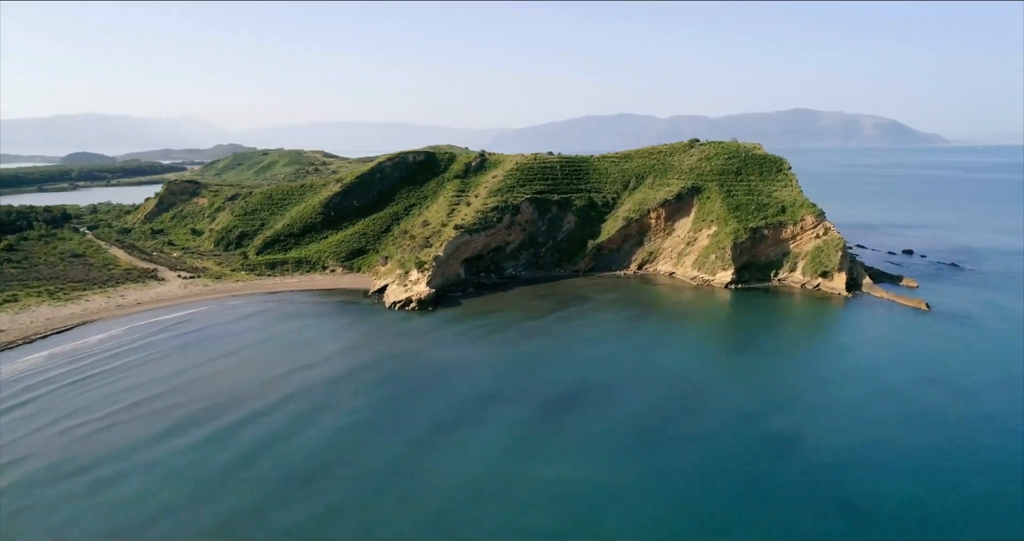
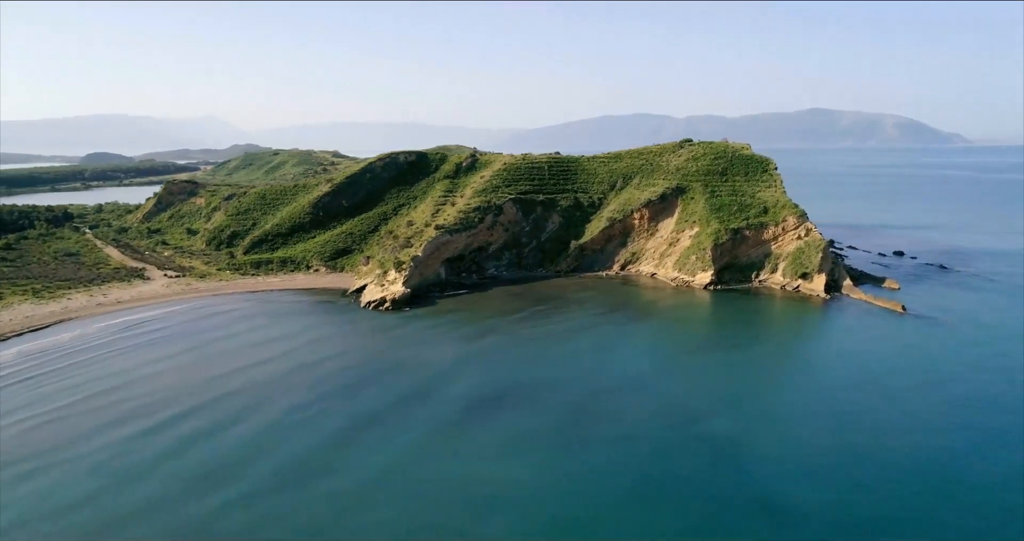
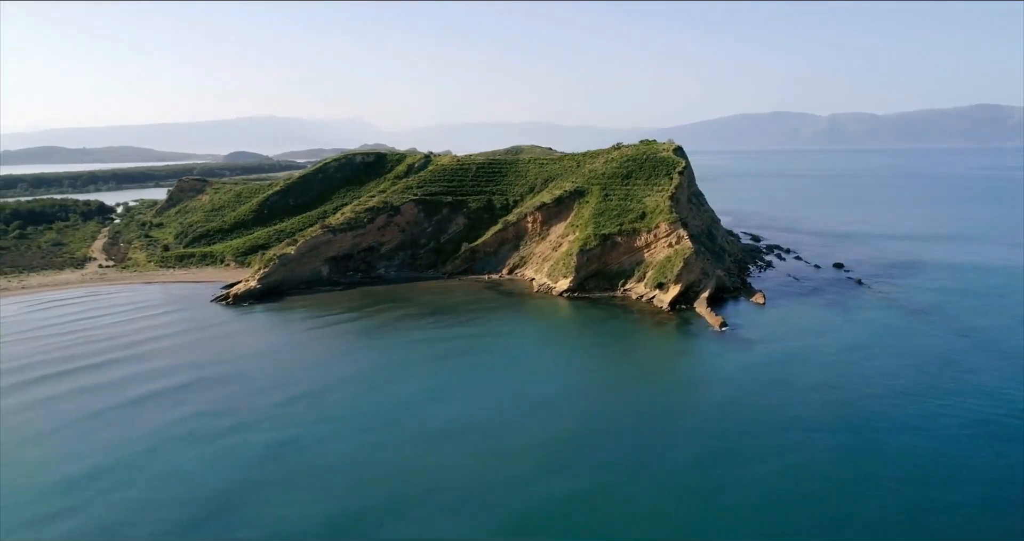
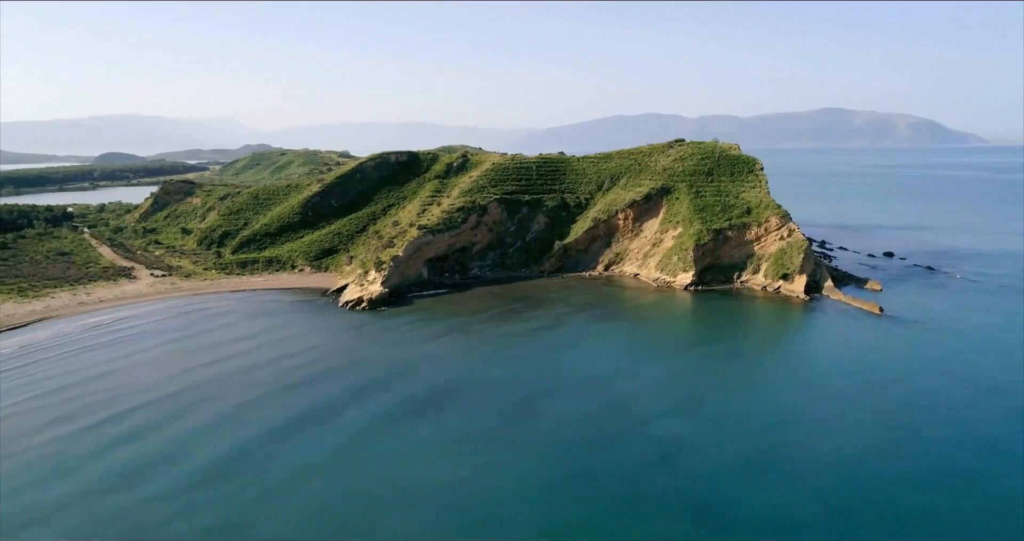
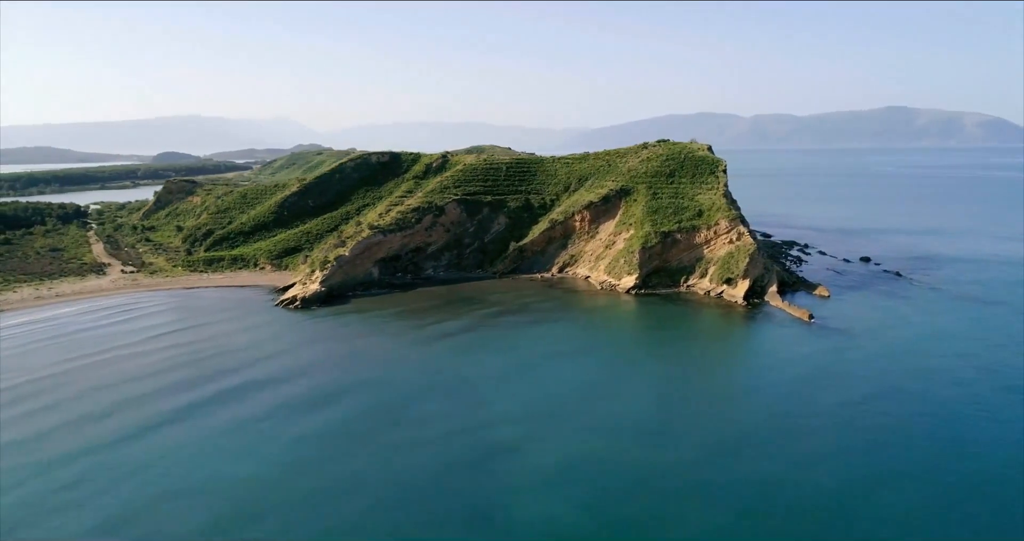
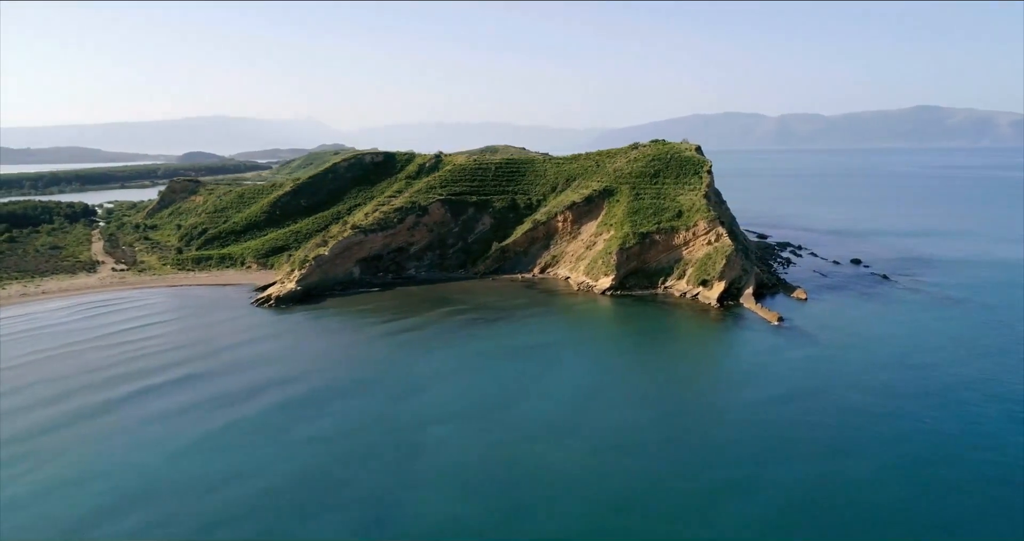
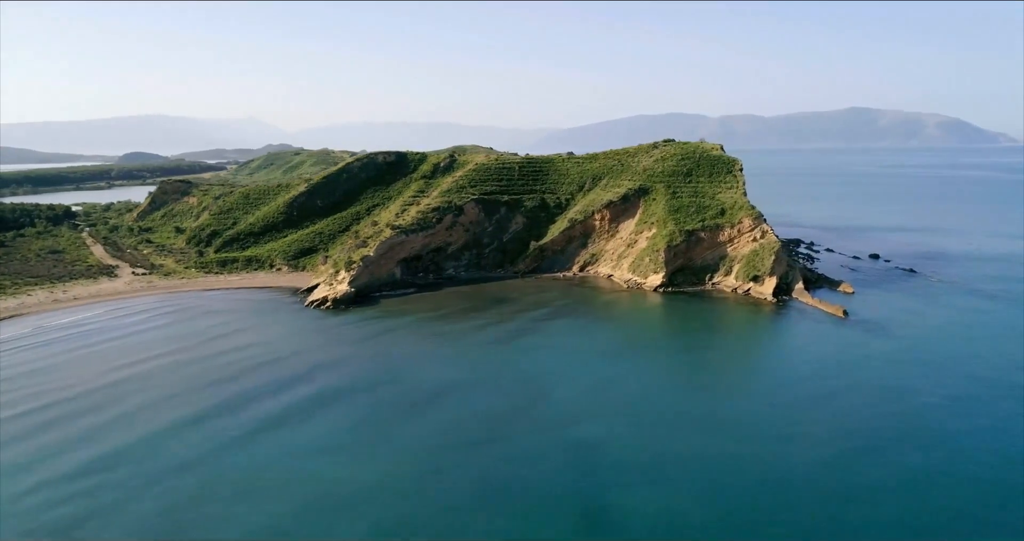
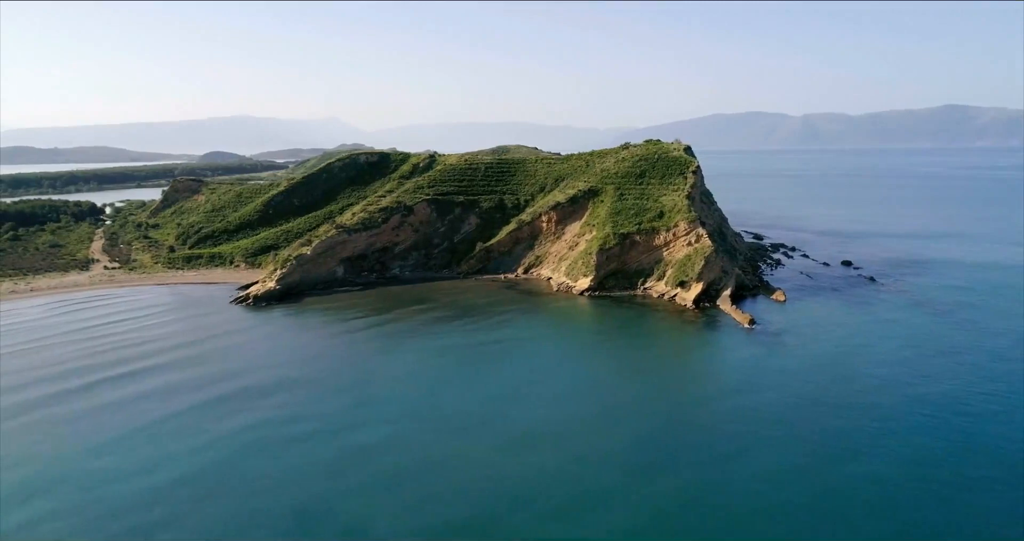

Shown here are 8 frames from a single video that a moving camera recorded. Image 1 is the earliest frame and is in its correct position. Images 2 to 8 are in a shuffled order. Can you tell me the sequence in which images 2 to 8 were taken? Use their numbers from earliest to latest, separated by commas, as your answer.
2, 4, 7, 5, 6, 8, 3
